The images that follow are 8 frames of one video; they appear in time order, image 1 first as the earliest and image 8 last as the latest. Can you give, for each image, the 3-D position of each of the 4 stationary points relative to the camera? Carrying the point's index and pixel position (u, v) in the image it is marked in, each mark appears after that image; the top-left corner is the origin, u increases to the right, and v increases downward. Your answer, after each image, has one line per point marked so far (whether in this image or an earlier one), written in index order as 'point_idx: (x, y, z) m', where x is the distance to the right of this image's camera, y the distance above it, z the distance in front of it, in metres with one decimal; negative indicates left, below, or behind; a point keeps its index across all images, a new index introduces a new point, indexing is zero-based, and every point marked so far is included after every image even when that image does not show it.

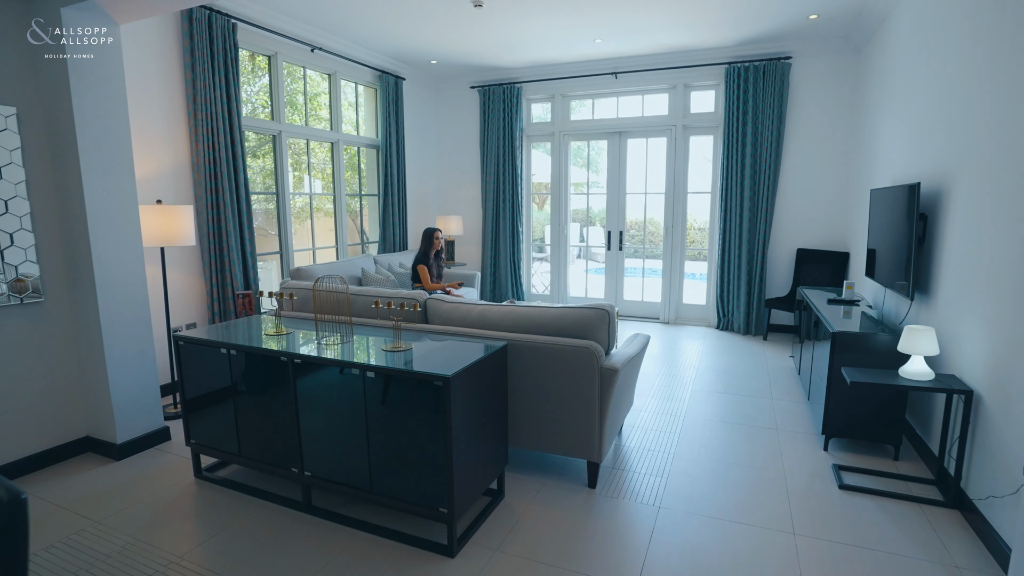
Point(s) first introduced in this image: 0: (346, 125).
0: (-1.7, +1.7, +5.7) m
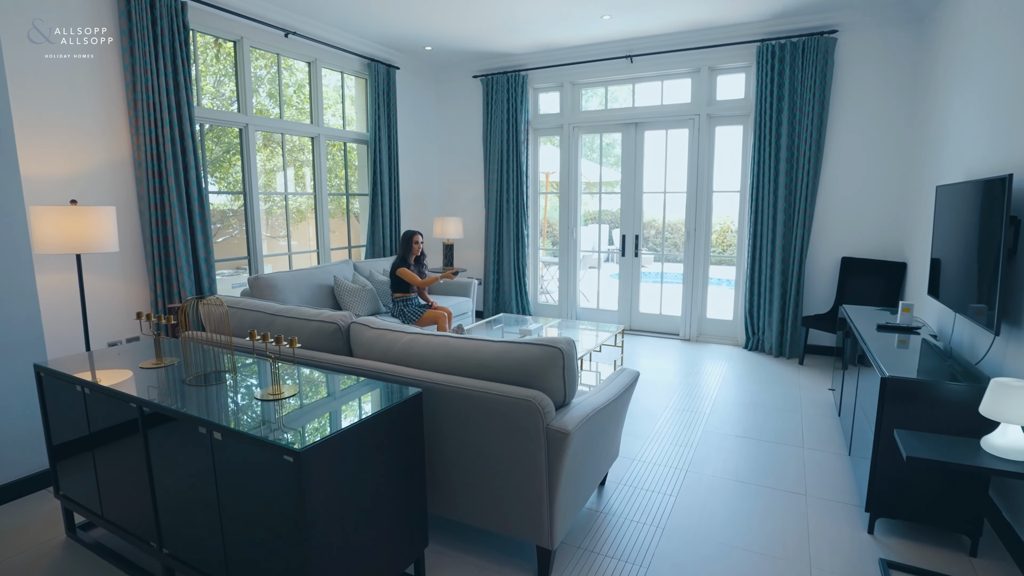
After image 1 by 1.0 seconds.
0: (-1.7, +1.6, +5.2) m
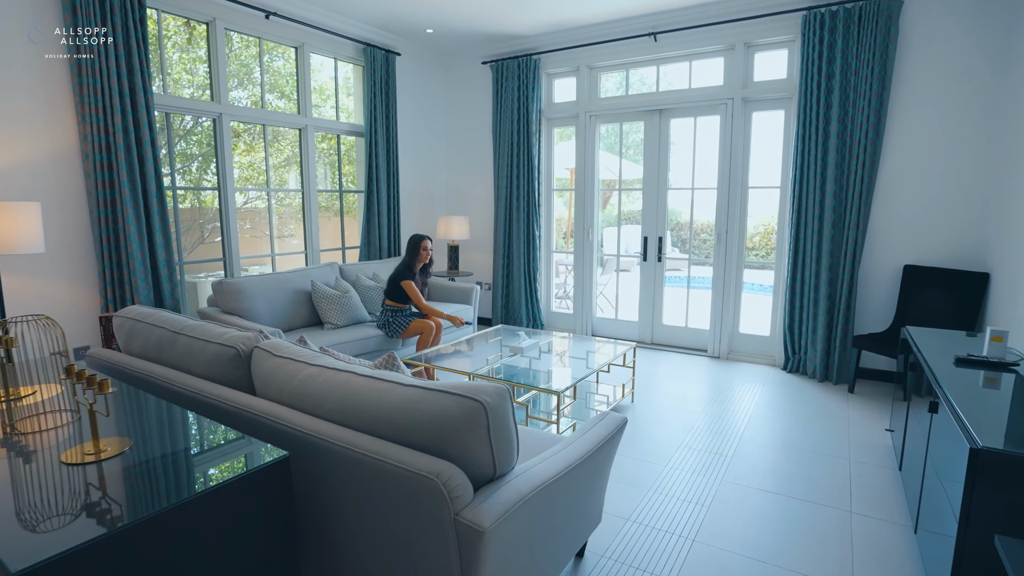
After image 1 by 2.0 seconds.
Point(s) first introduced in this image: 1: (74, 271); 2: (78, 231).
0: (-1.7, +1.5, +4.8) m
1: (-2.6, +0.1, +3.3) m
2: (-2.6, +0.3, +3.3) m
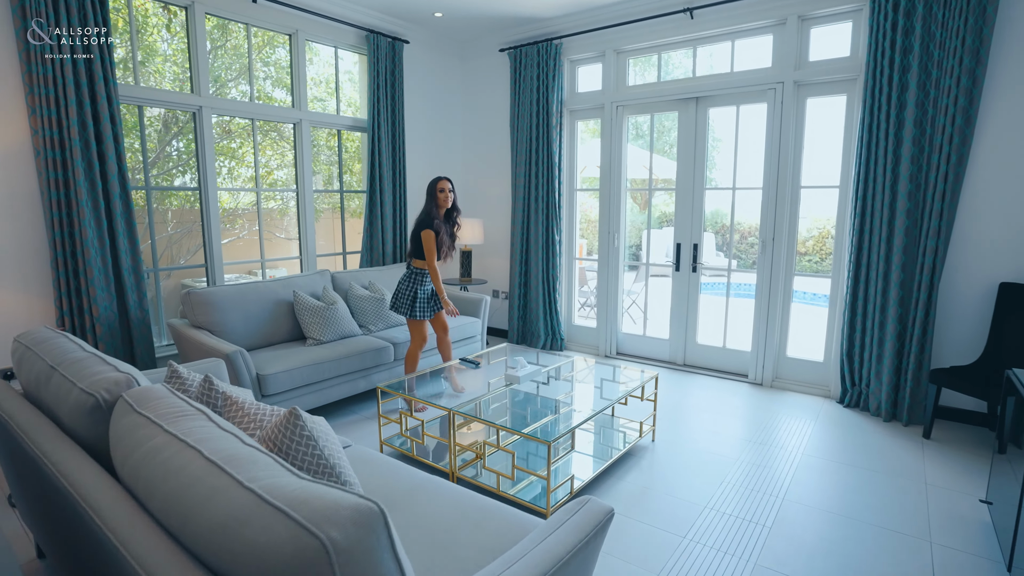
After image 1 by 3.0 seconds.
0: (-1.6, +1.5, +4.4) m
1: (-2.6, 0.0, +3.0) m
2: (-2.6, +0.3, +3.0) m
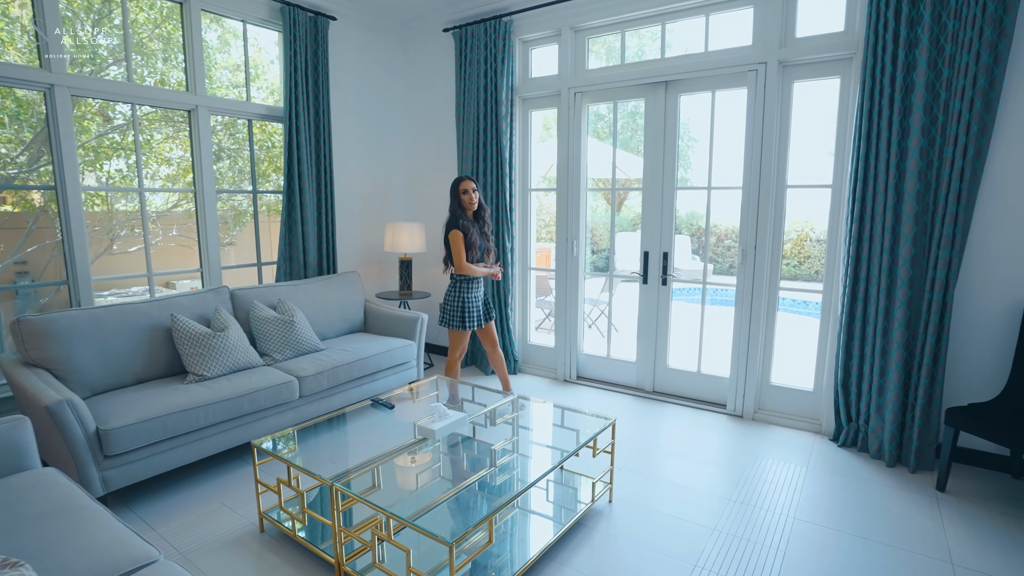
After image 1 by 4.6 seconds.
0: (-2.0, +1.3, +3.7) m
1: (-2.9, -0.1, +2.2) m
2: (-2.9, +0.2, +2.2) m
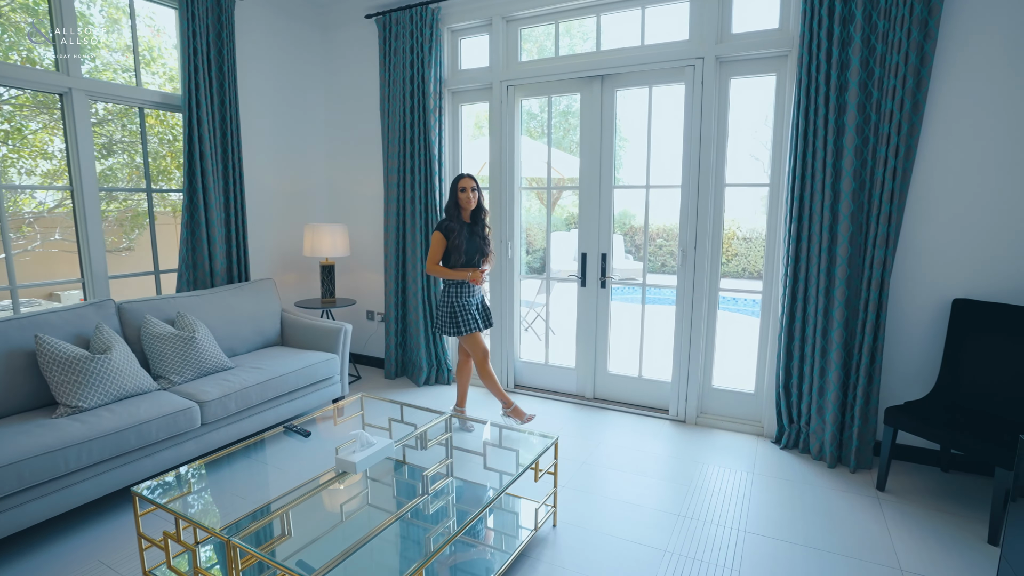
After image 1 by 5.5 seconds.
0: (-2.4, +1.3, +3.2) m
1: (-3.1, -0.2, +1.6) m
2: (-3.1, +0.1, +1.7) m
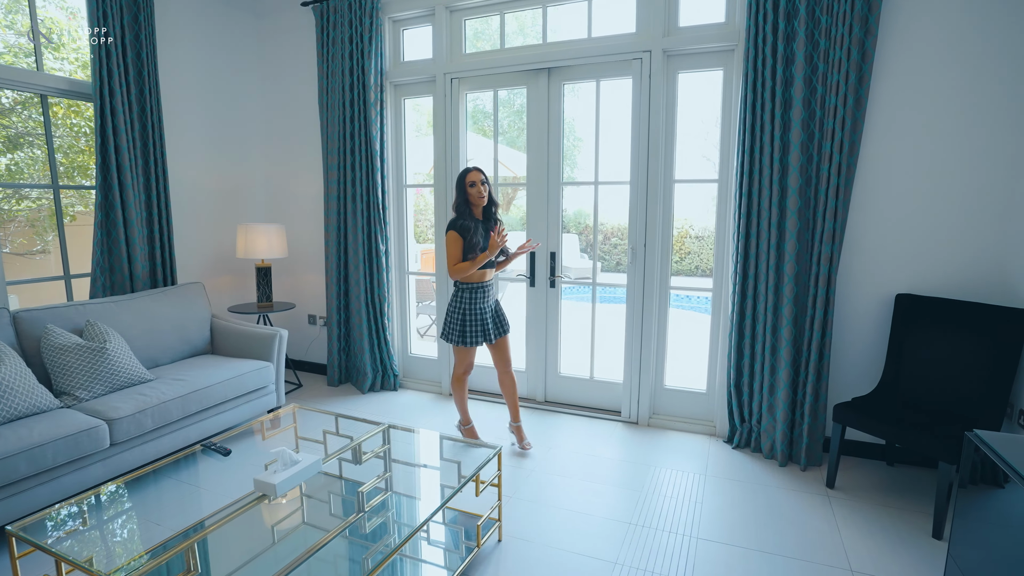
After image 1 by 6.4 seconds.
0: (-2.7, +1.2, +2.9) m
1: (-3.3, -0.2, +1.3) m
2: (-3.3, 0.0, +1.3) m
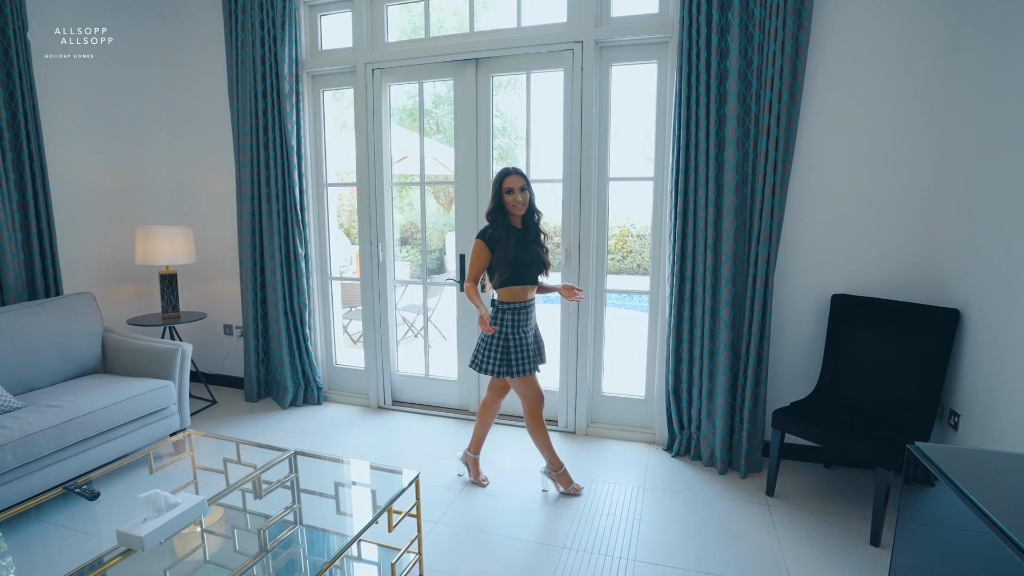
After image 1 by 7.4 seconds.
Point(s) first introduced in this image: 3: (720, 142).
0: (-3.1, +1.2, +2.4) m
1: (-3.5, -0.3, +0.8) m
2: (-3.5, -0.1, +0.8) m
3: (+1.0, +0.7, +2.6) m
